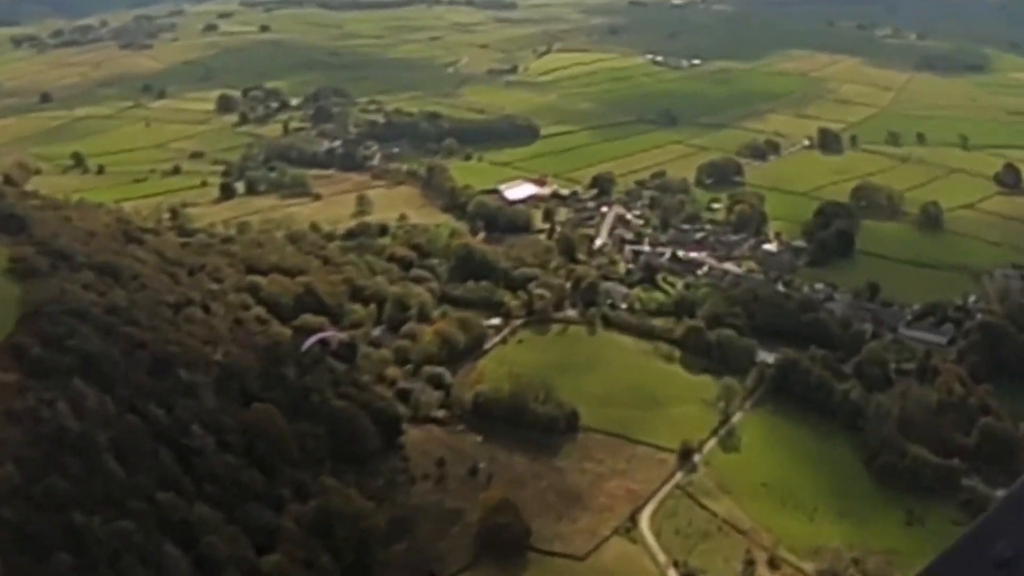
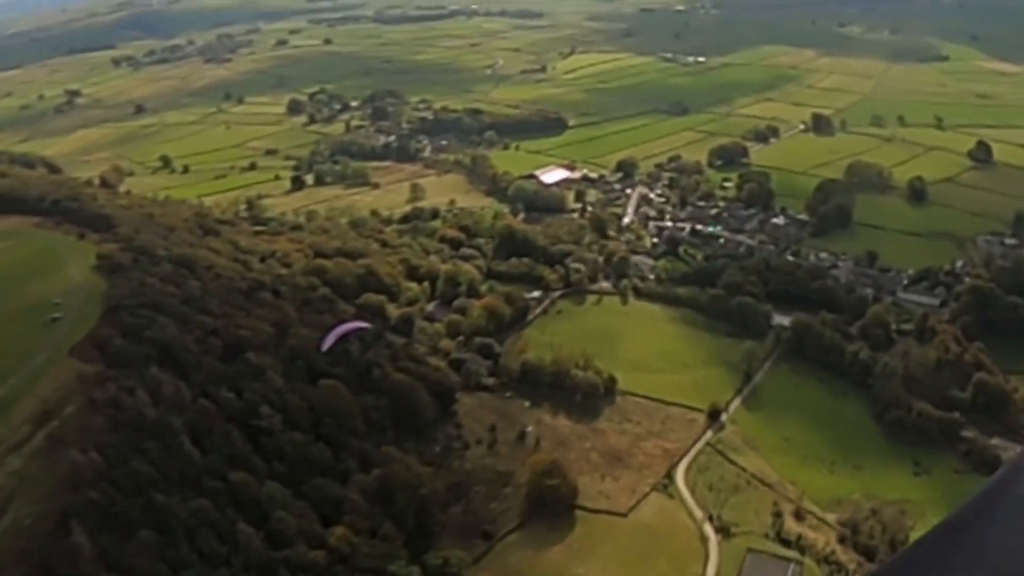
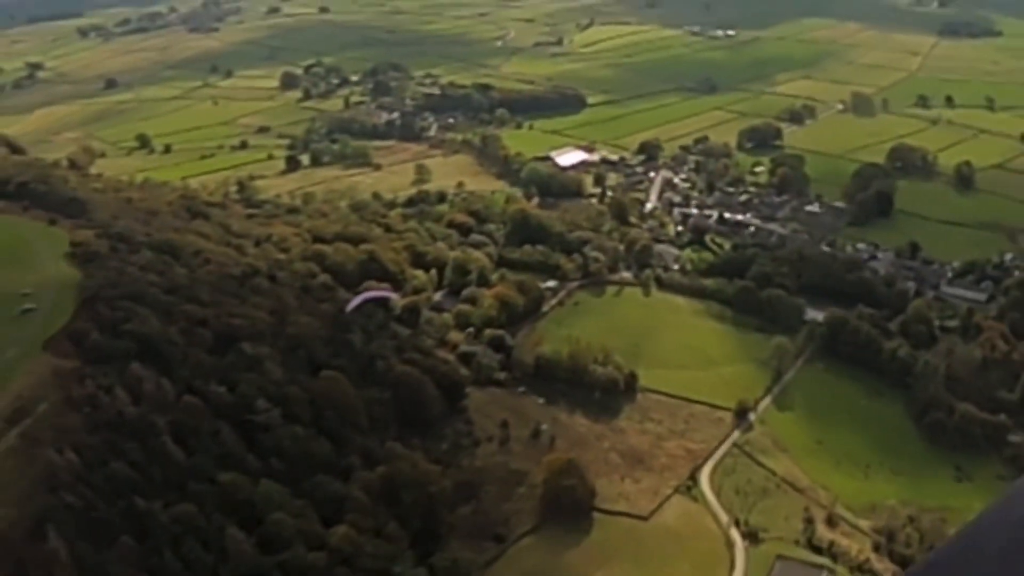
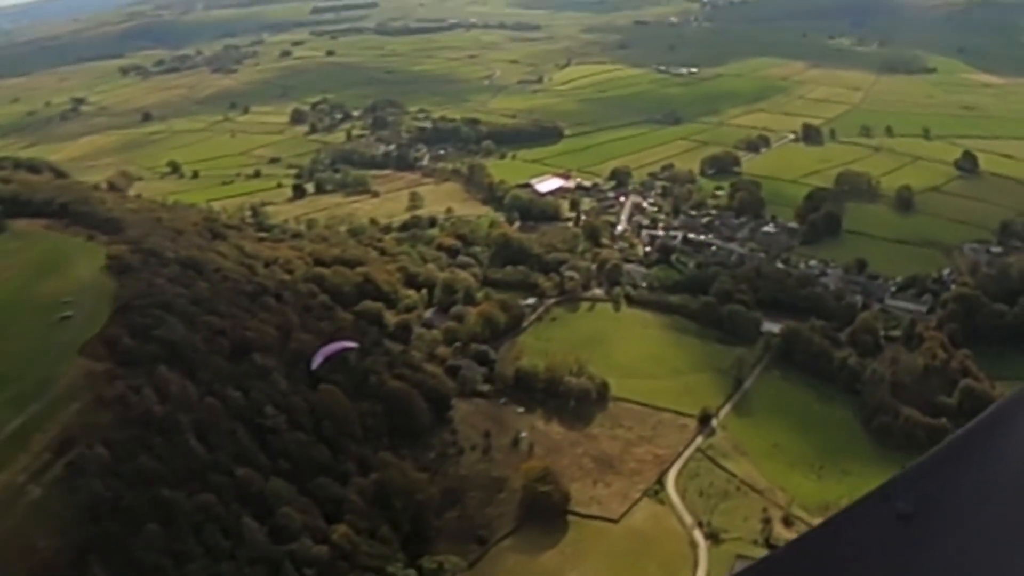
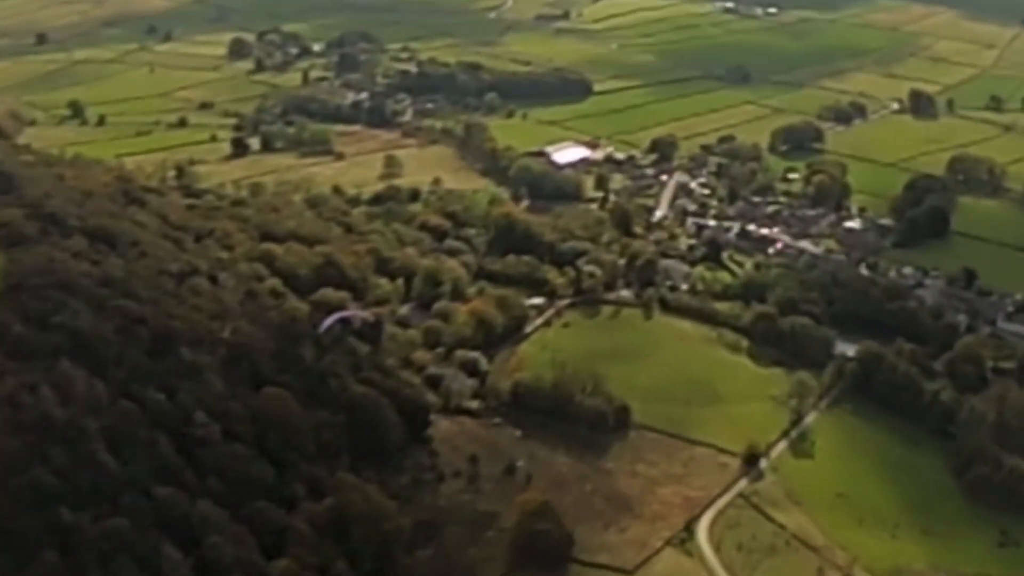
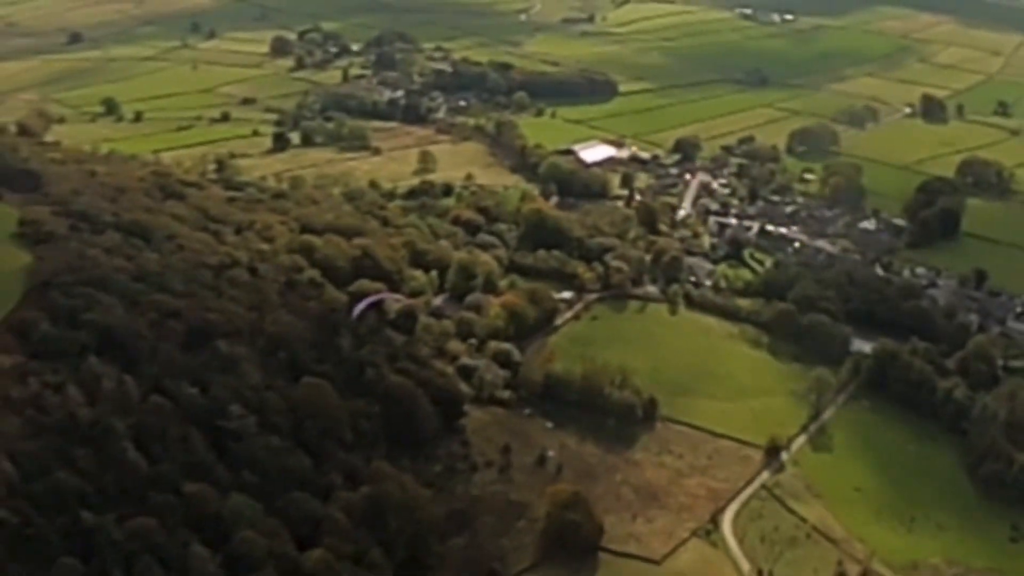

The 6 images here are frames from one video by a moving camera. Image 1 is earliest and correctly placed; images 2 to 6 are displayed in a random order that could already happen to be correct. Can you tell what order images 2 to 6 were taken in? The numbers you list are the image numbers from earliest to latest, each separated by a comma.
5, 6, 3, 2, 4
